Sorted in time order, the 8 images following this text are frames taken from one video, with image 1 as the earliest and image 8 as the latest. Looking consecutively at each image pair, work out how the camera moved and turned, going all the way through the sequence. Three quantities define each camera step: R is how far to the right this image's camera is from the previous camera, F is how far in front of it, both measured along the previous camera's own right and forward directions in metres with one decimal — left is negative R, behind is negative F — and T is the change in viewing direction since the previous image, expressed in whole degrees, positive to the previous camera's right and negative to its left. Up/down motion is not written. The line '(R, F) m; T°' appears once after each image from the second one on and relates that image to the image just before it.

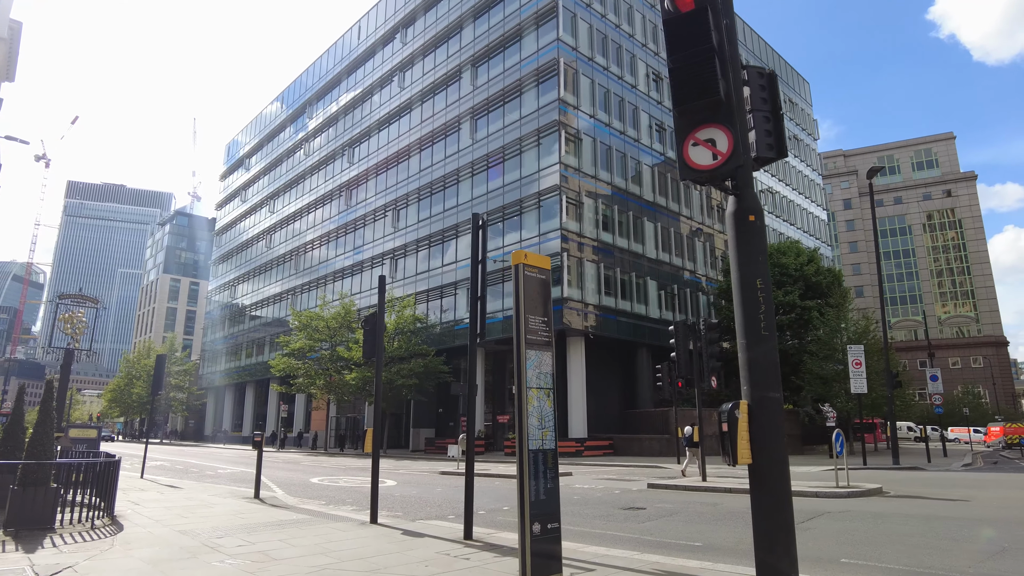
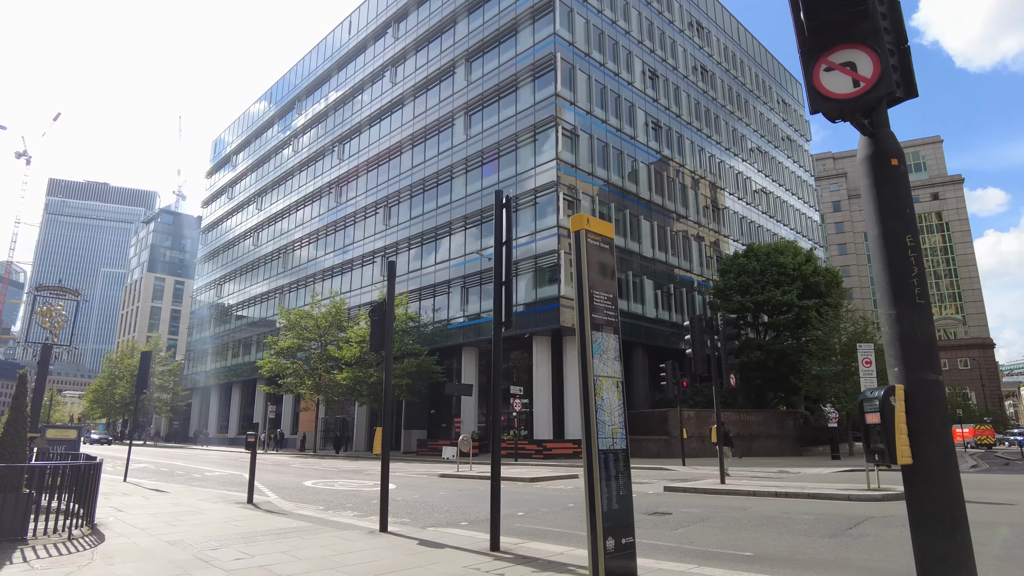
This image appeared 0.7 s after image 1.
(-0.4, +0.7) m; +1°
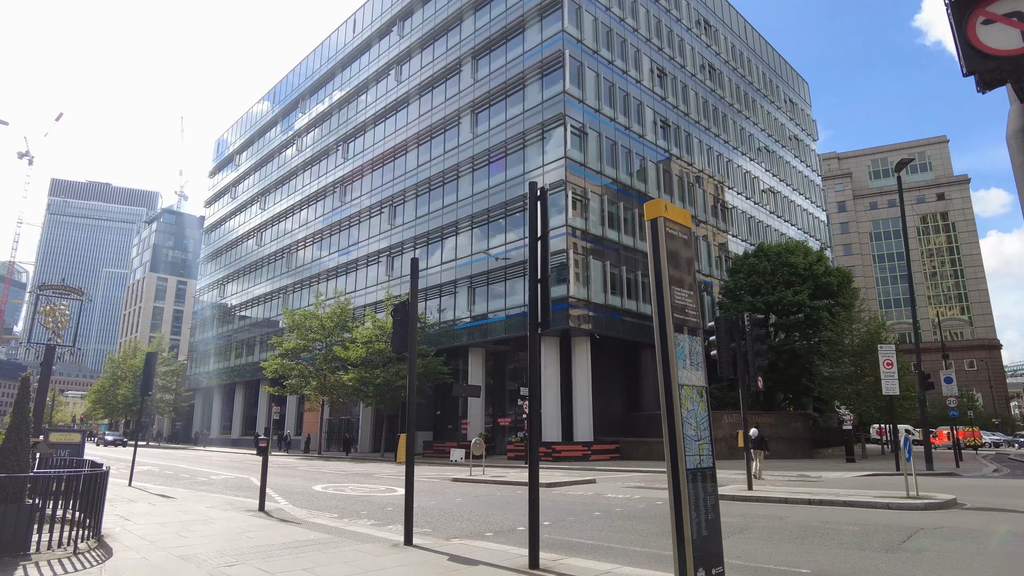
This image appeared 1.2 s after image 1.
(-0.3, +0.4) m; 0°
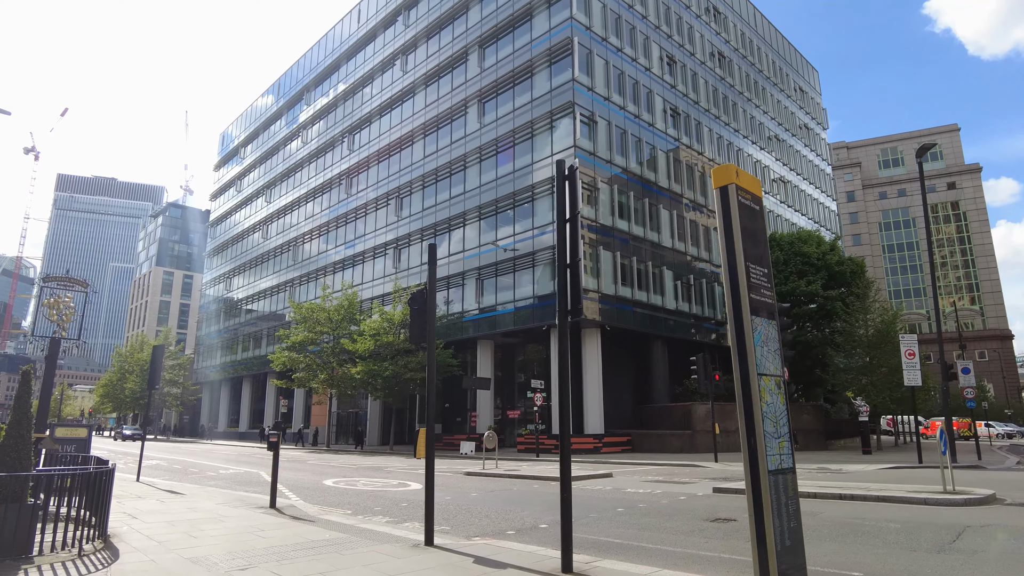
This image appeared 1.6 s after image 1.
(-0.2, +0.4) m; 0°
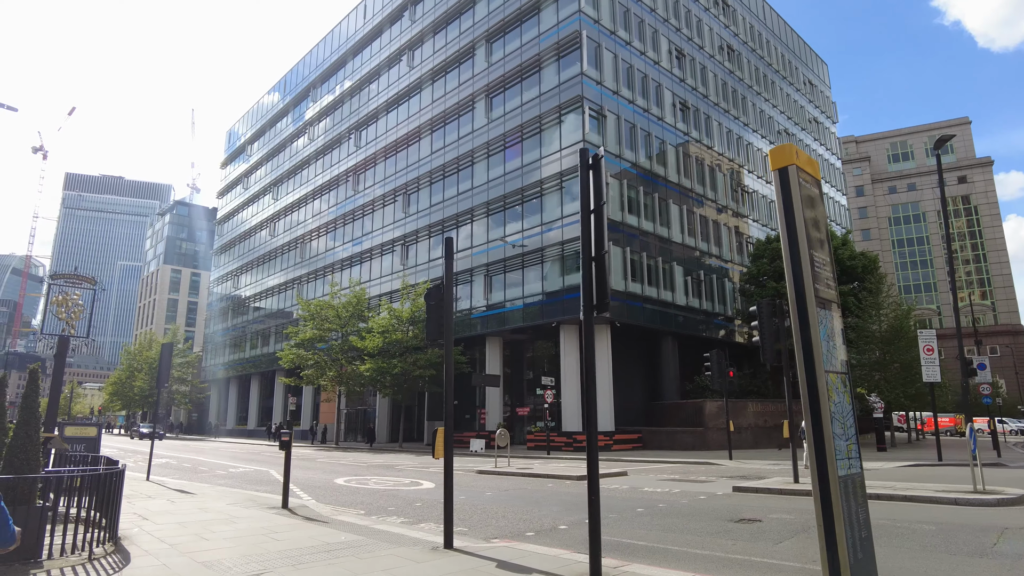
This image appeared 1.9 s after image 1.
(-0.1, +0.2) m; -1°
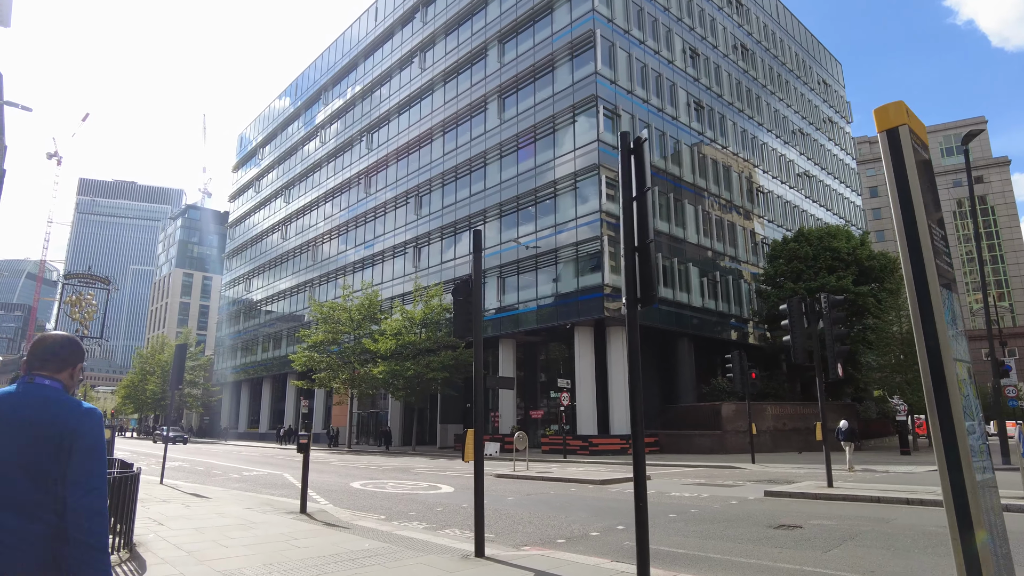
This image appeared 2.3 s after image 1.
(-0.2, +0.3) m; -1°
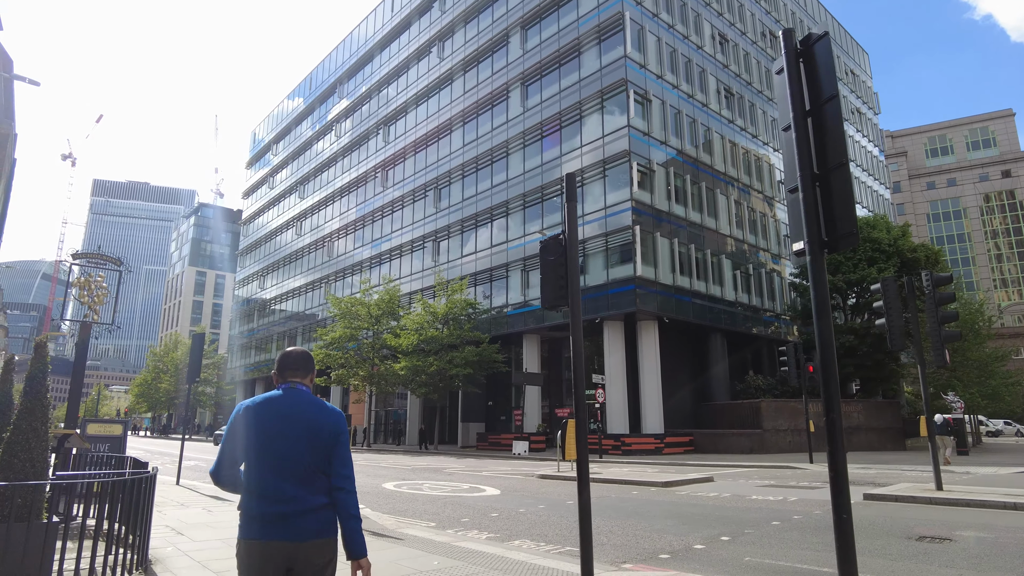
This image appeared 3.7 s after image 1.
(-0.8, +1.3) m; -1°
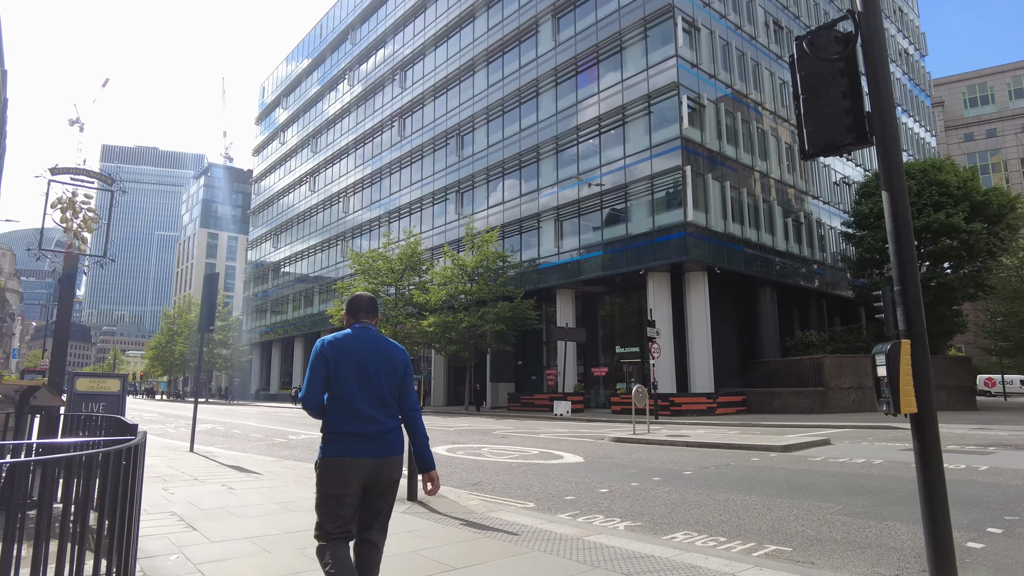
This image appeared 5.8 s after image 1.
(-1.1, +2.3) m; -1°
